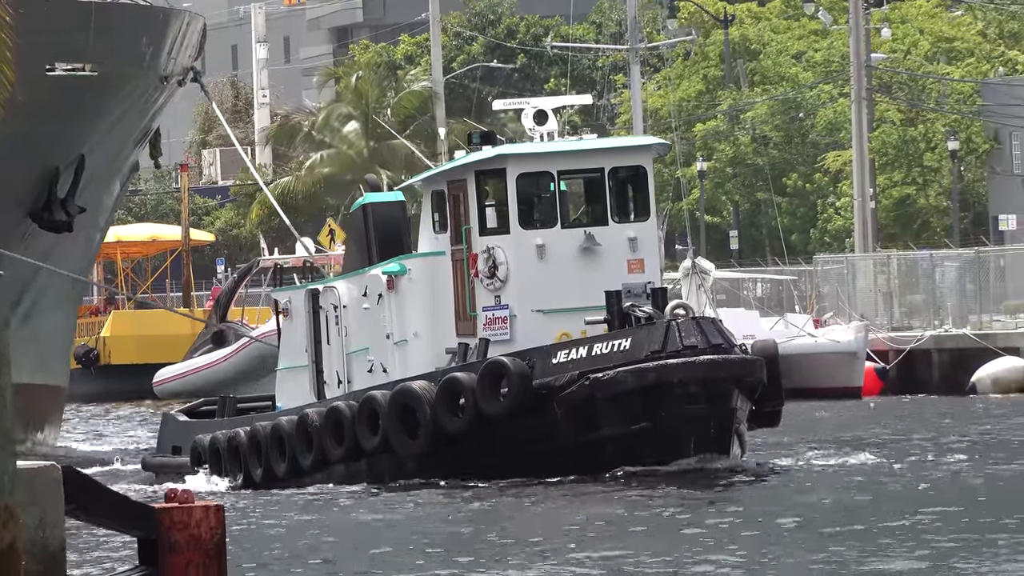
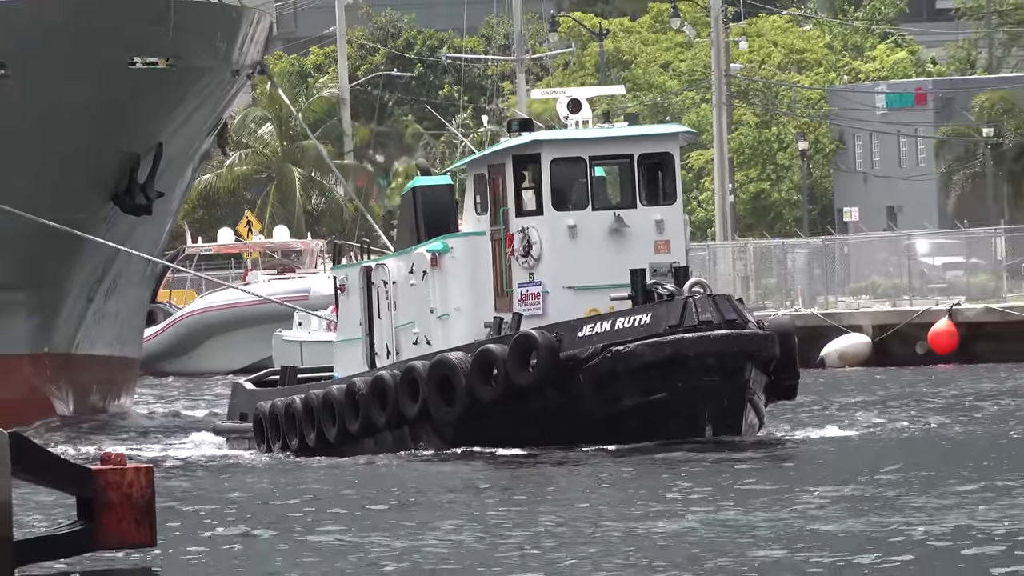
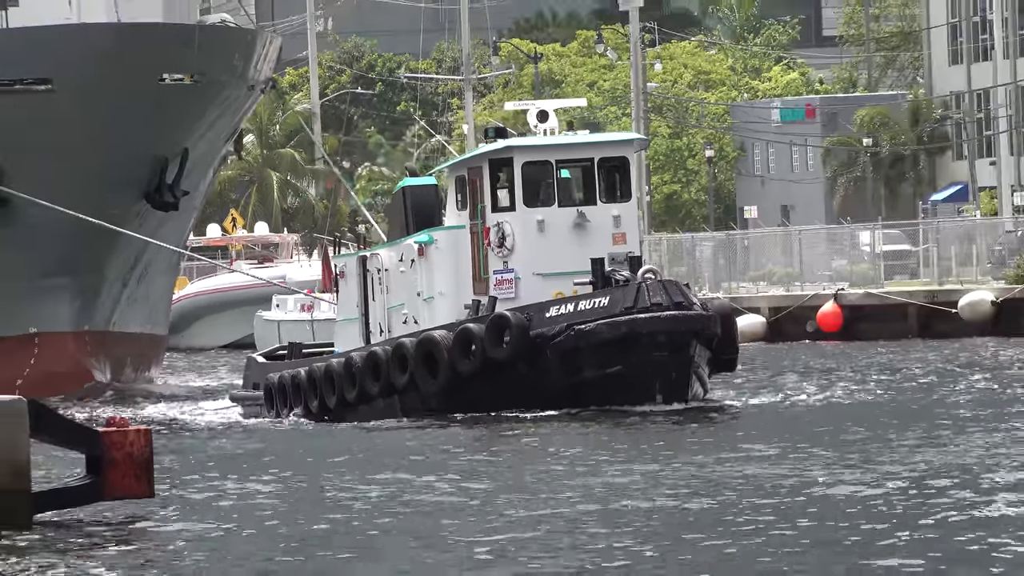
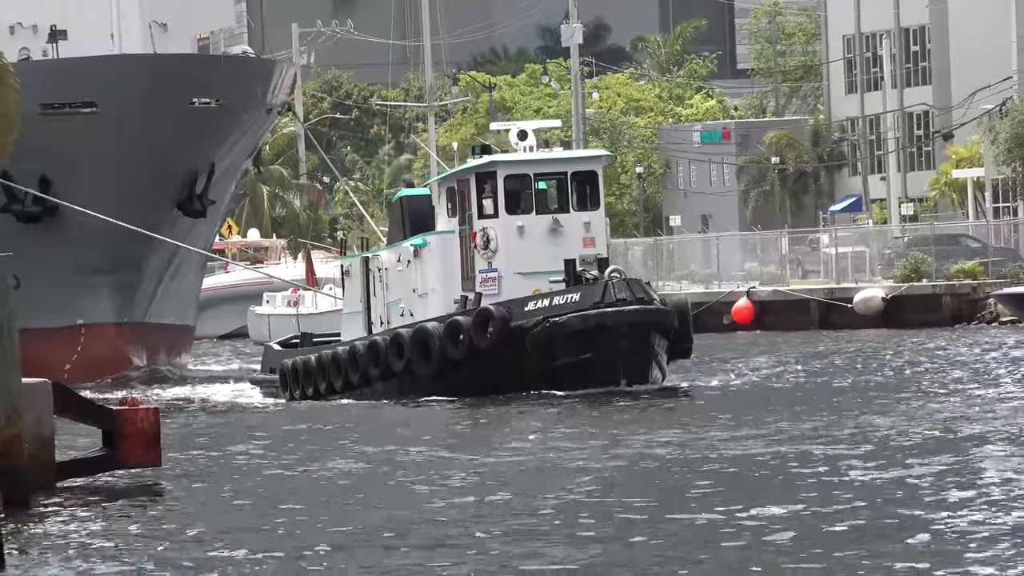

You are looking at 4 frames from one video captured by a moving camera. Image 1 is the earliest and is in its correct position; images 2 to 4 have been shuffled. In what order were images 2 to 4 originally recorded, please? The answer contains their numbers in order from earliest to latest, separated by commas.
2, 3, 4
